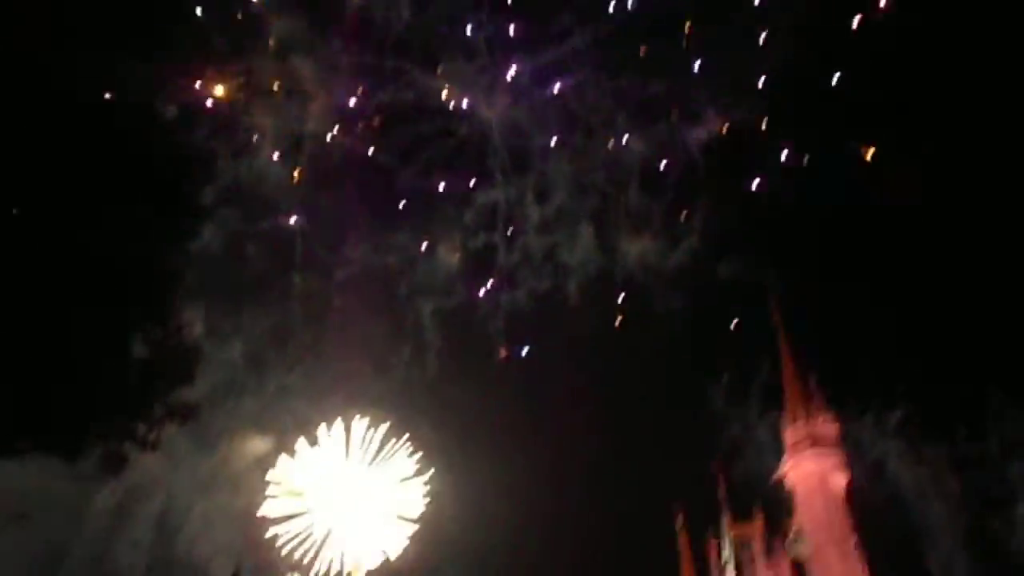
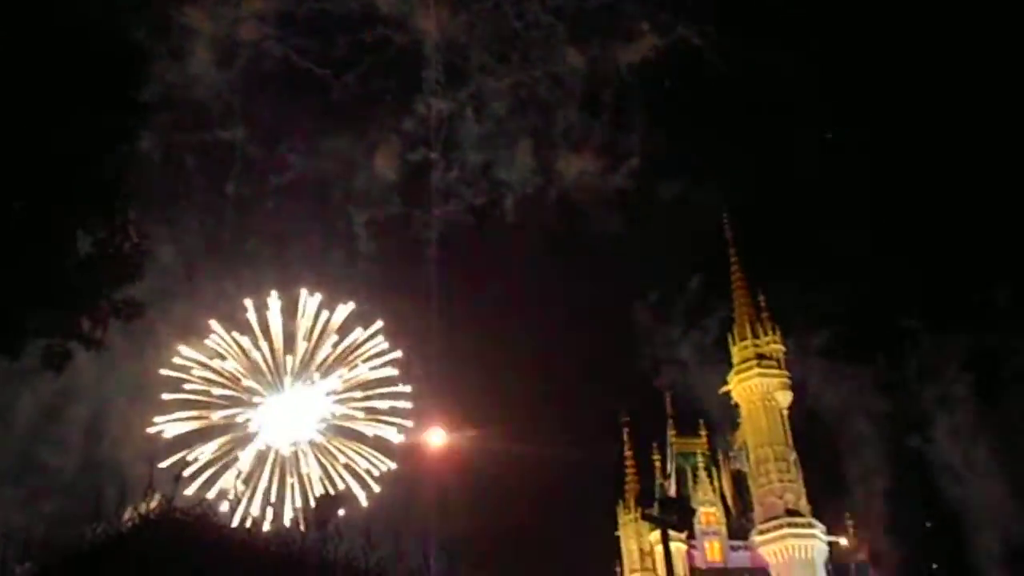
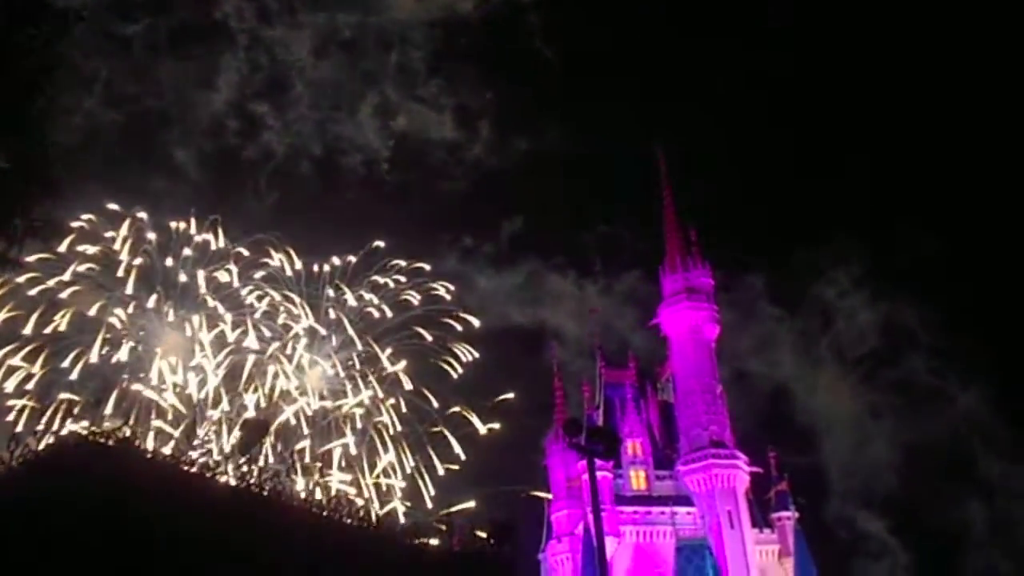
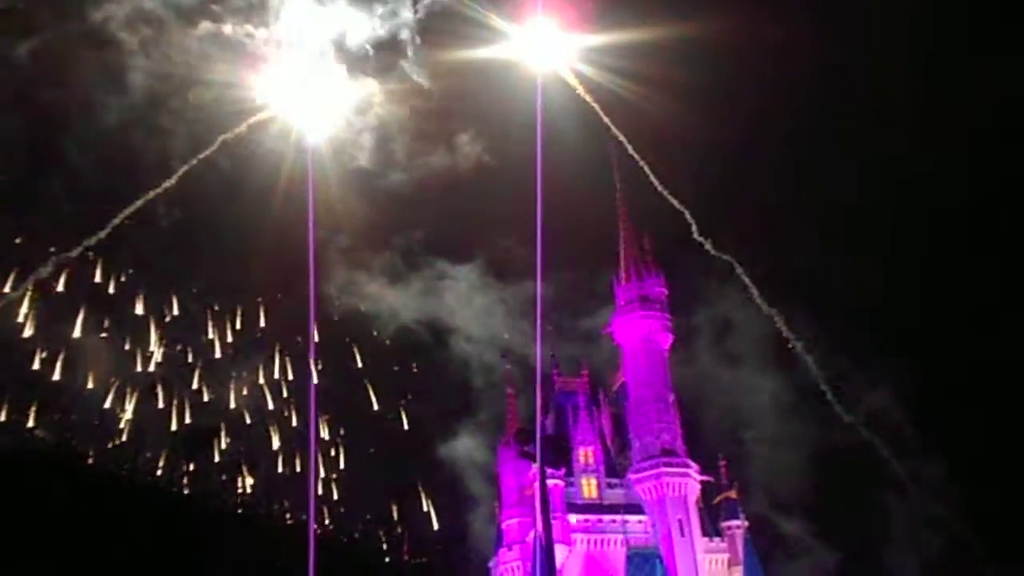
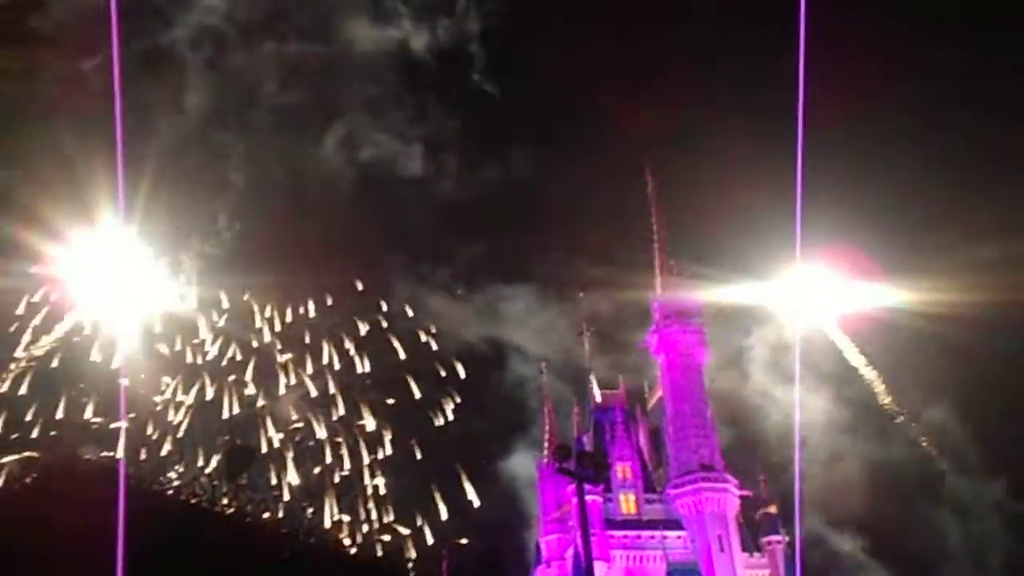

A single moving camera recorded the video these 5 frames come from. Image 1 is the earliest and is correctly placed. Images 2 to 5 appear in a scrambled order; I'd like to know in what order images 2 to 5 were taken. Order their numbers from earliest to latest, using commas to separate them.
2, 3, 5, 4
